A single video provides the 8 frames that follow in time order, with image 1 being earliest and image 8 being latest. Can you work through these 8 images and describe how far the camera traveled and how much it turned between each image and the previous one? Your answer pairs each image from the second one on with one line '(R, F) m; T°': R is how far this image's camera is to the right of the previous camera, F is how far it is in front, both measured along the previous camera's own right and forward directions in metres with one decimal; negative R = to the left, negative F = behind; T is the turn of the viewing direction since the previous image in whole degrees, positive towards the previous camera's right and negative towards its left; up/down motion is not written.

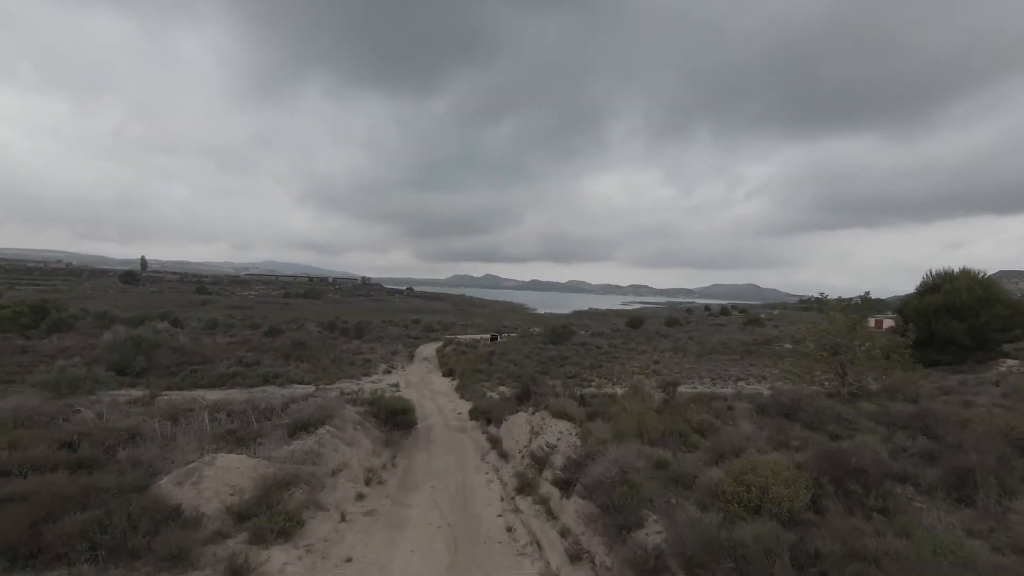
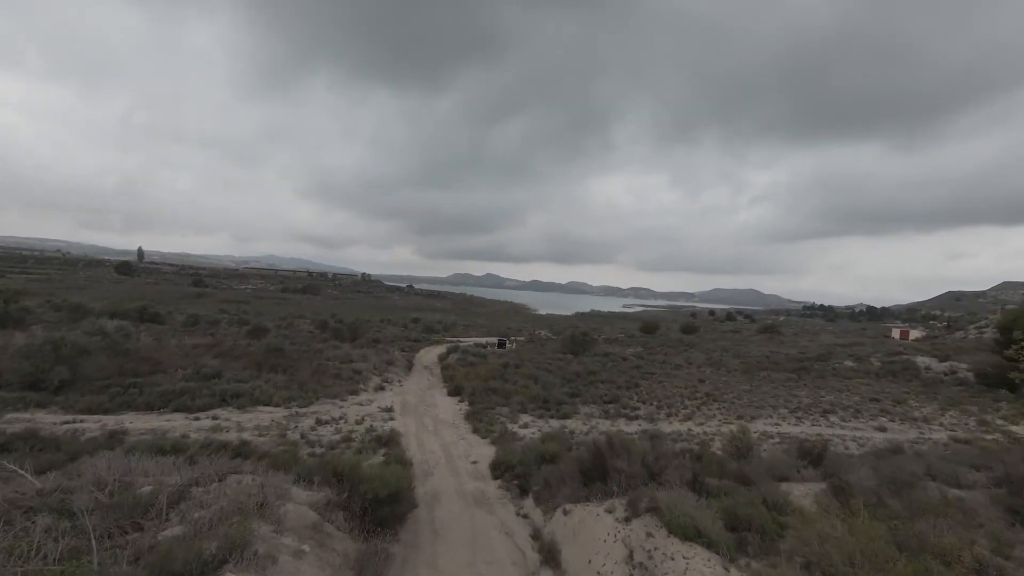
(-1.1, +5.5) m; 0°
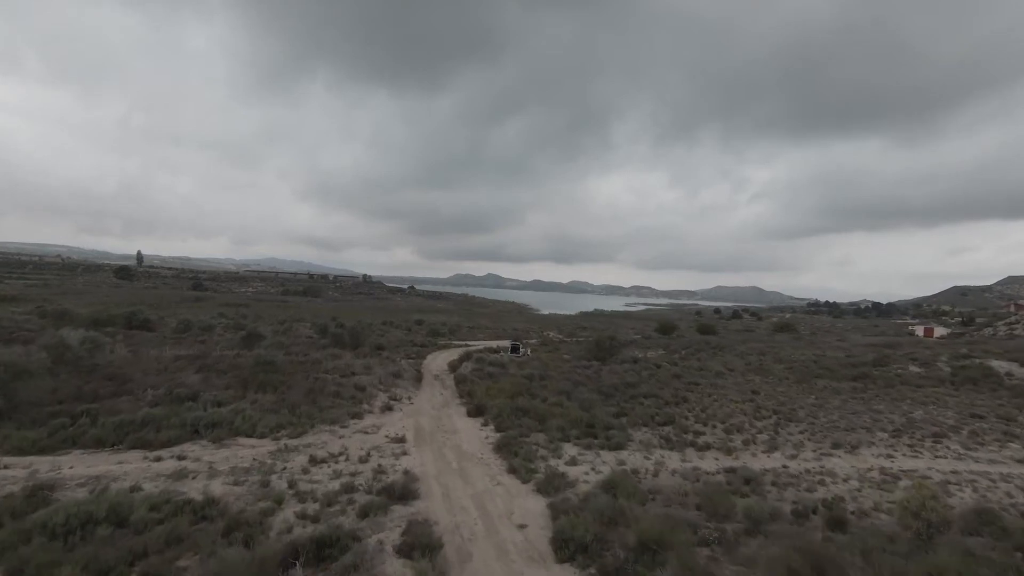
(-1.2, +3.7) m; 0°
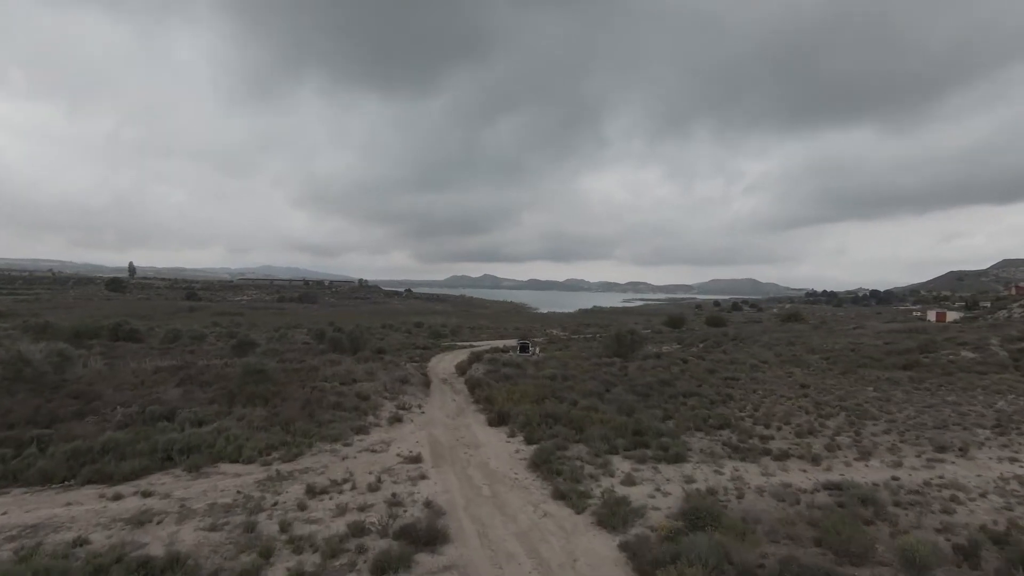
(-1.0, +2.7) m; 0°
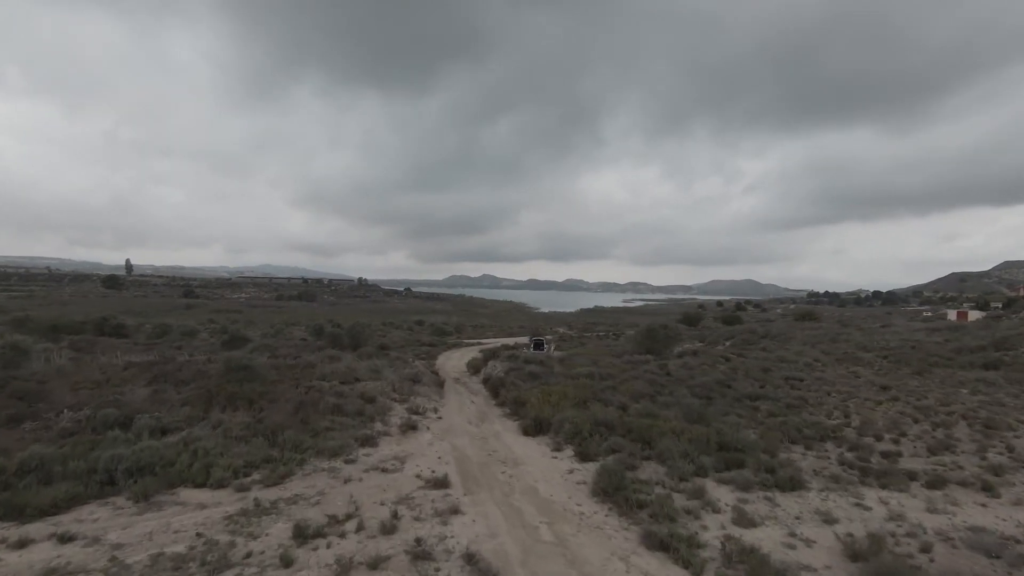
(-1.2, +3.3) m; 0°
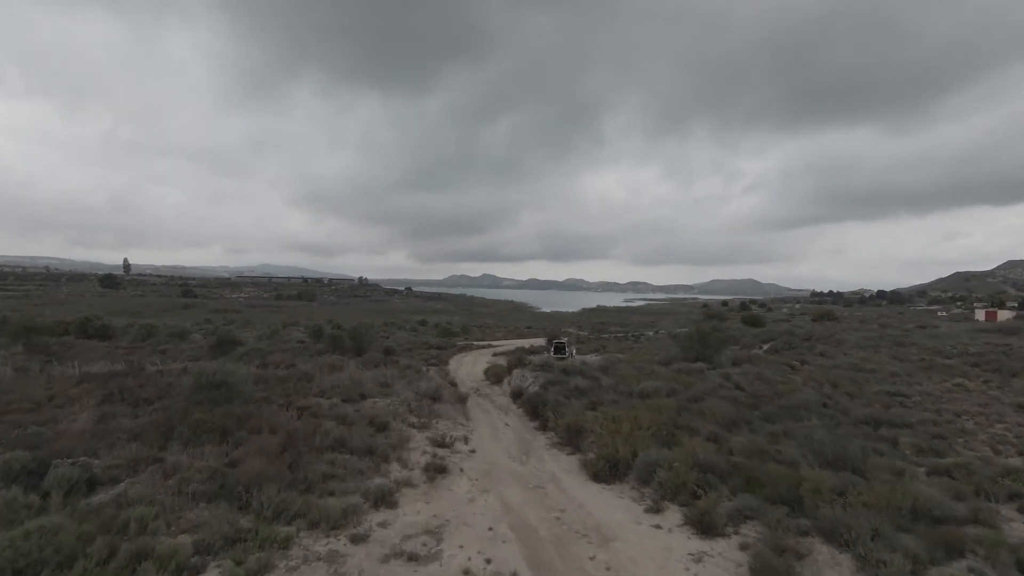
(-1.4, +3.9) m; 0°
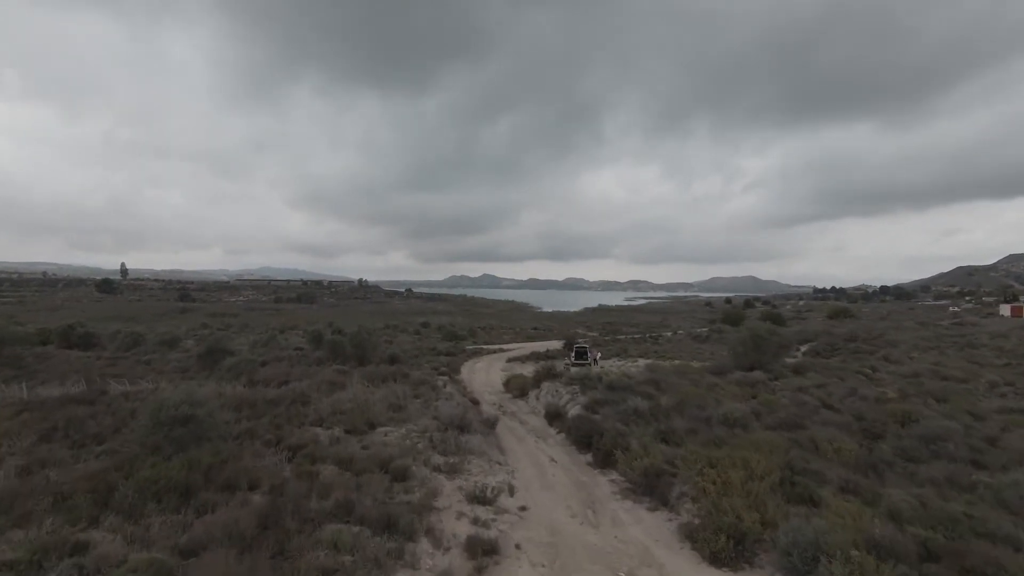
(-1.2, +3.3) m; 0°
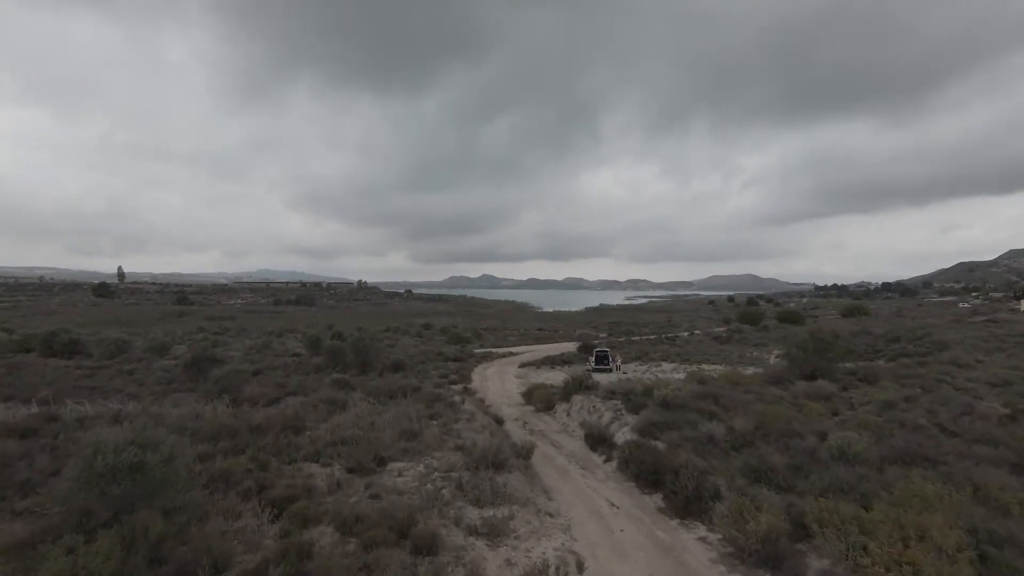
(-1.0, +2.8) m; 0°
